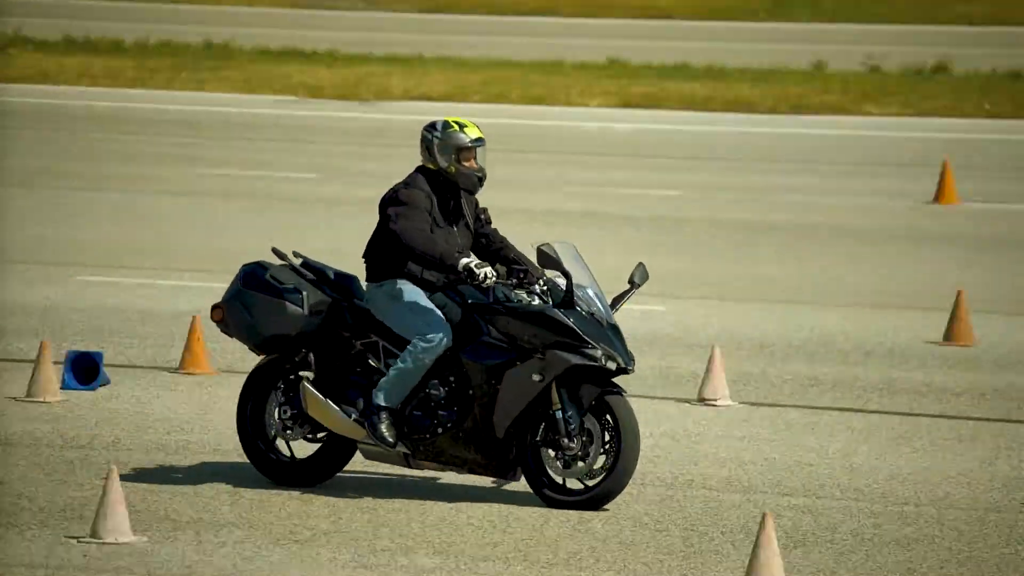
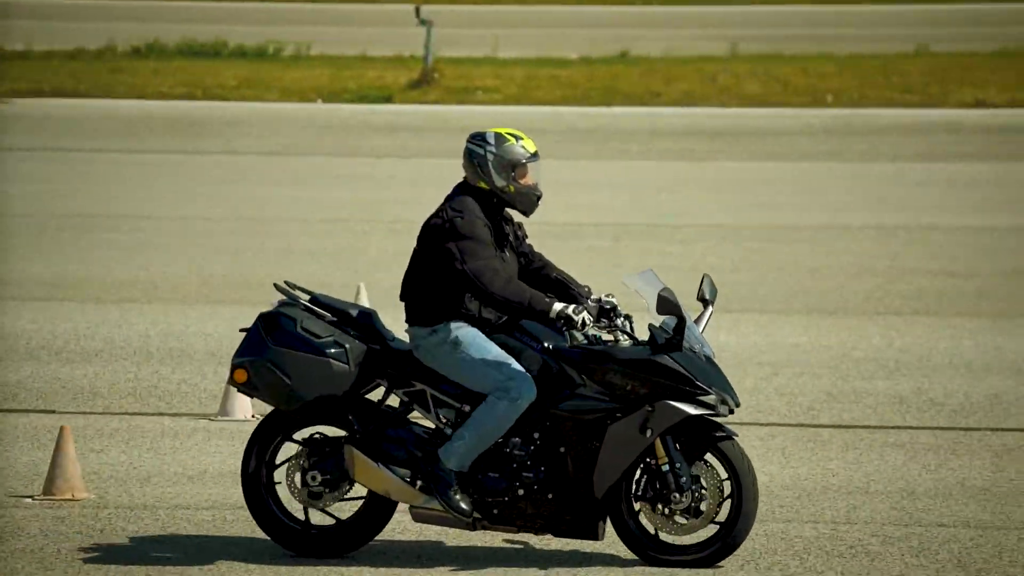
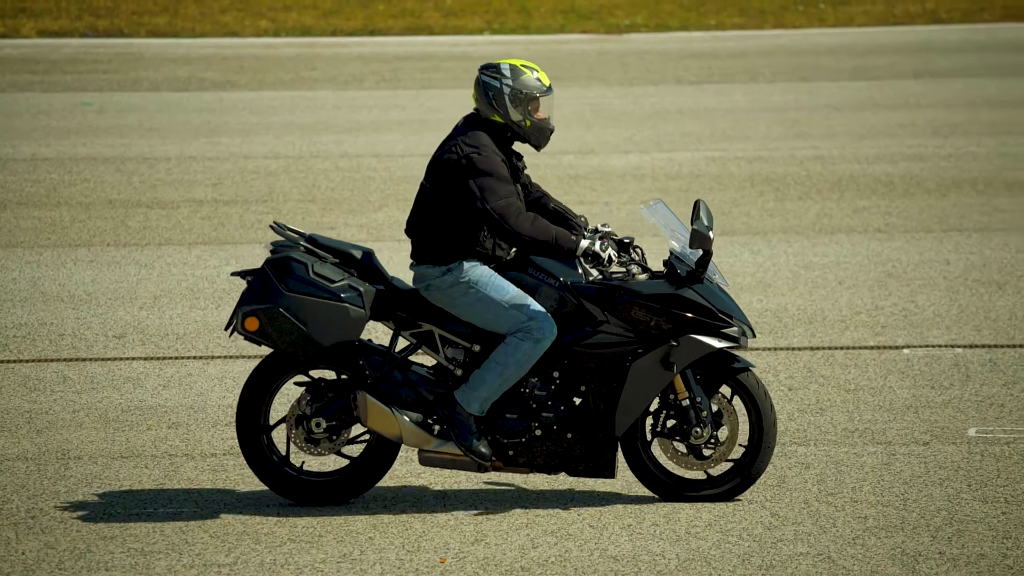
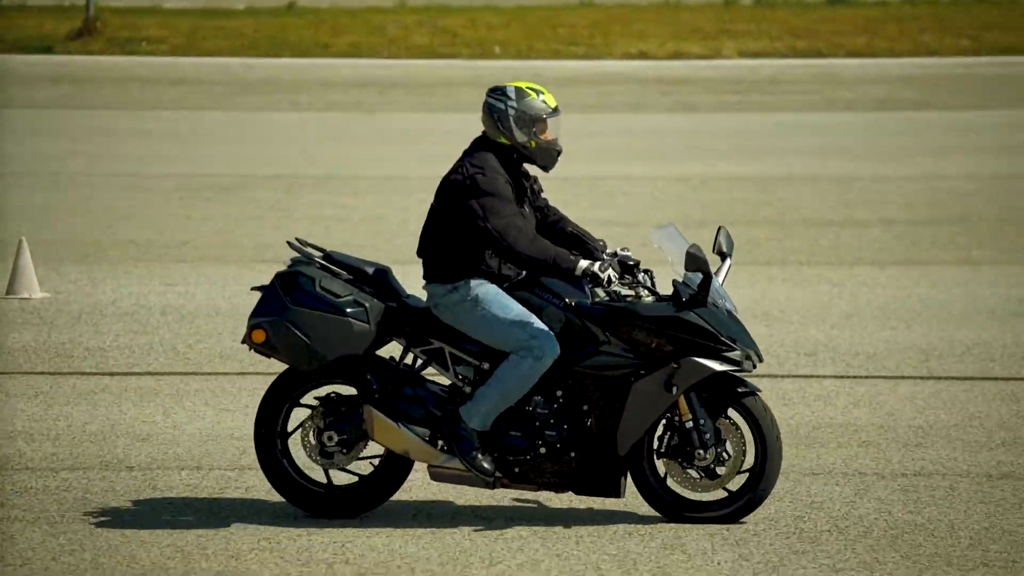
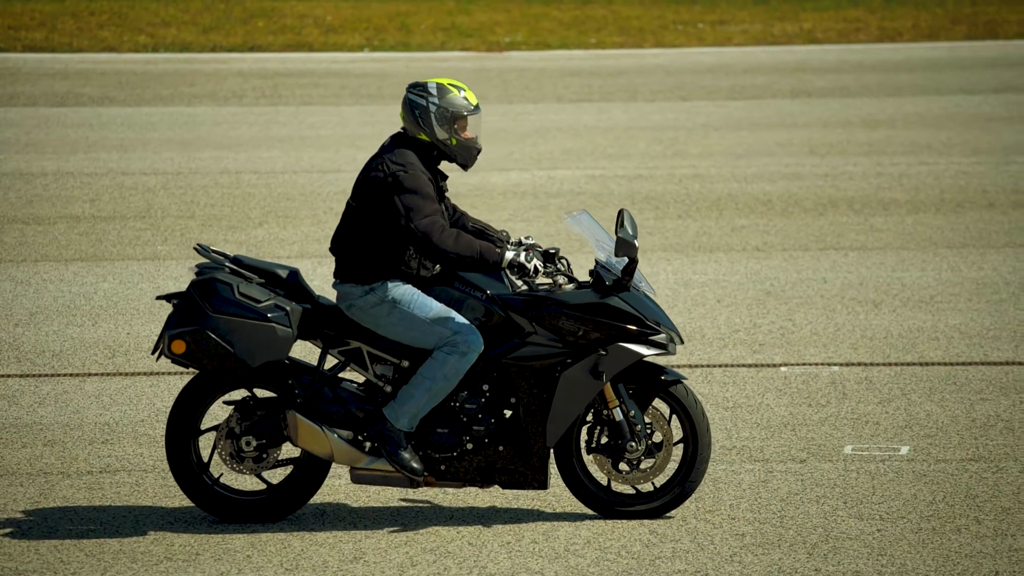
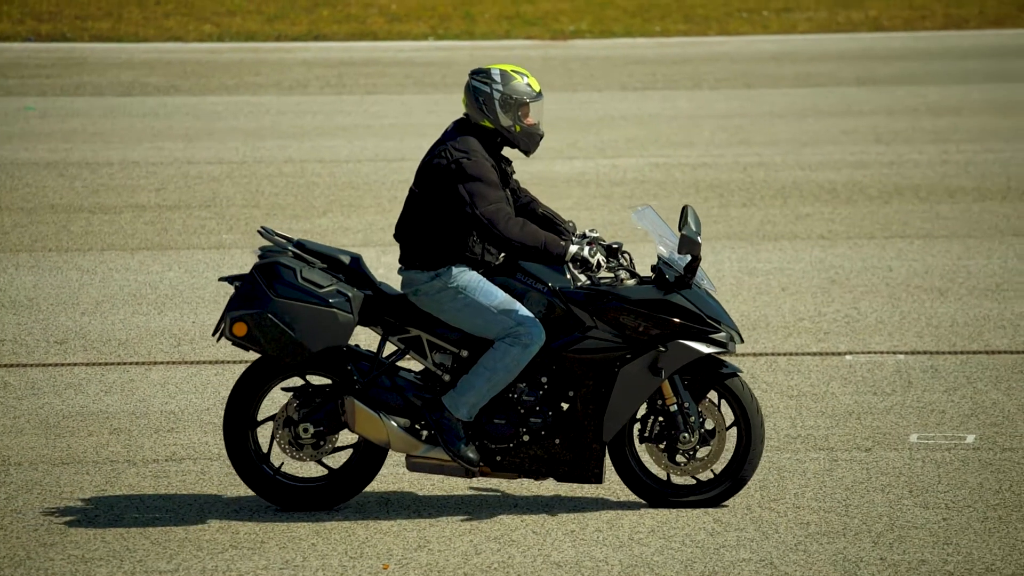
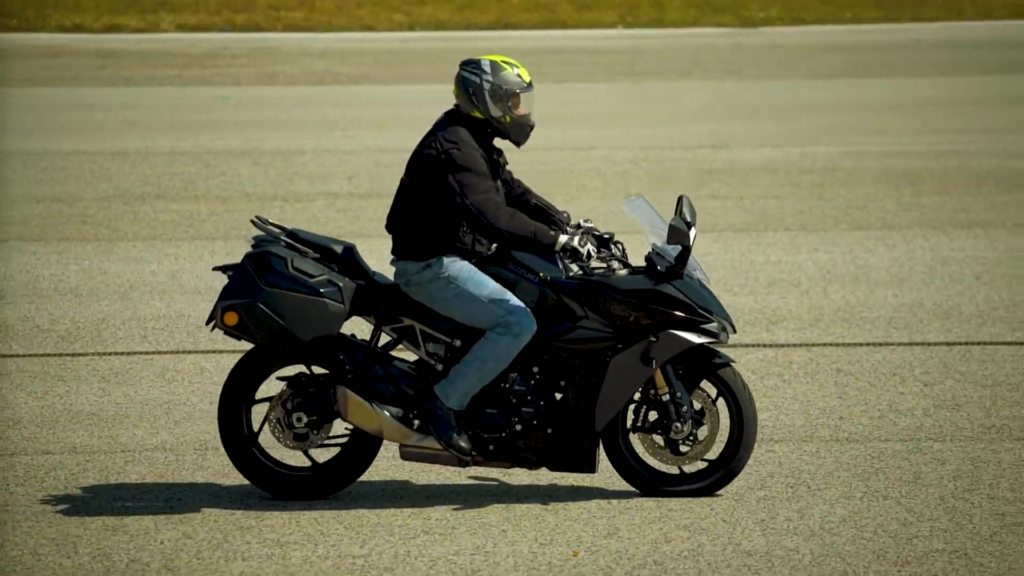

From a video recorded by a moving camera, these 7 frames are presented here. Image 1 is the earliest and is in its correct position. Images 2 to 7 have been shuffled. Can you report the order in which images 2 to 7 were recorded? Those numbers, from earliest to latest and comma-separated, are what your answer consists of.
2, 4, 7, 3, 6, 5
